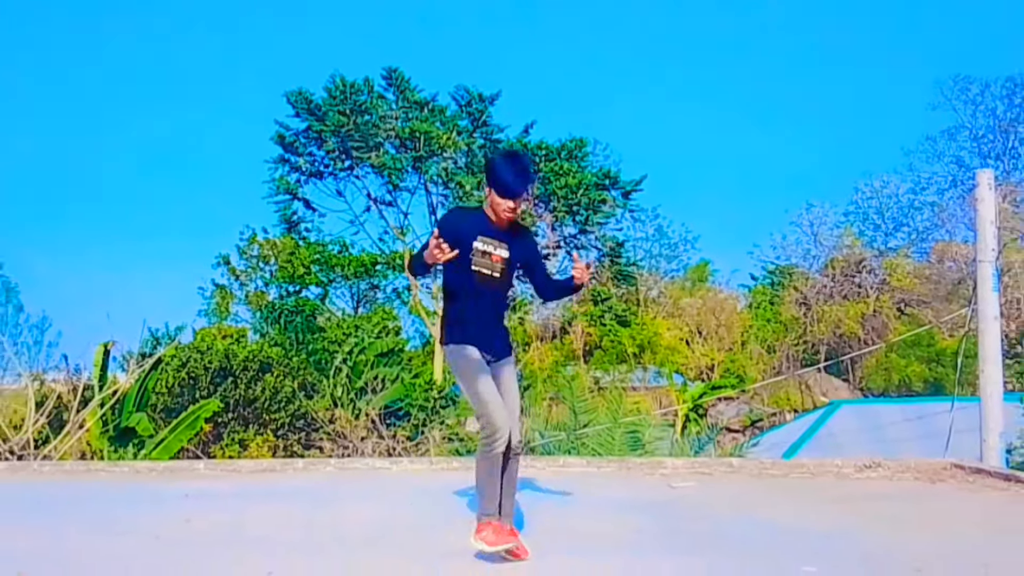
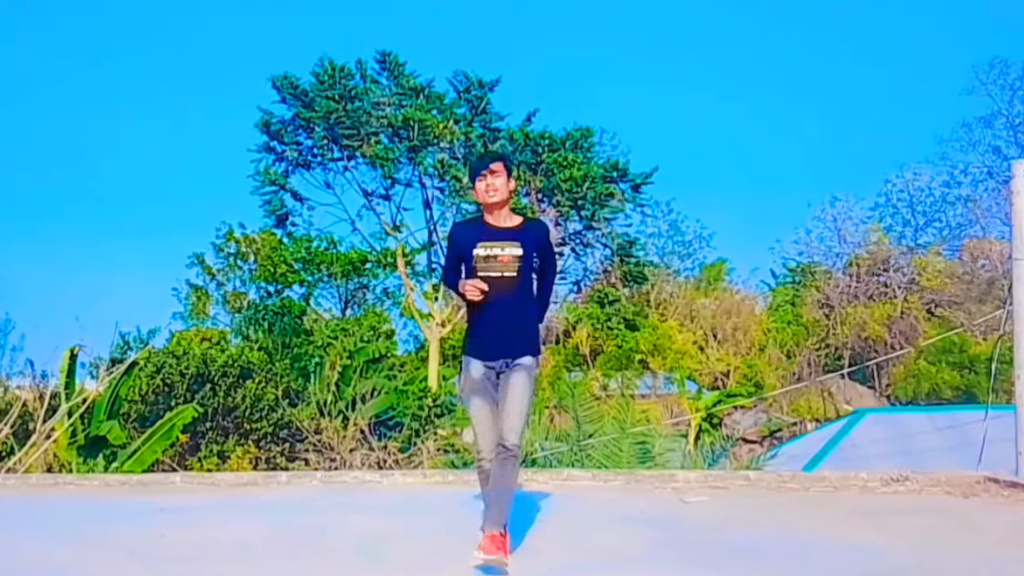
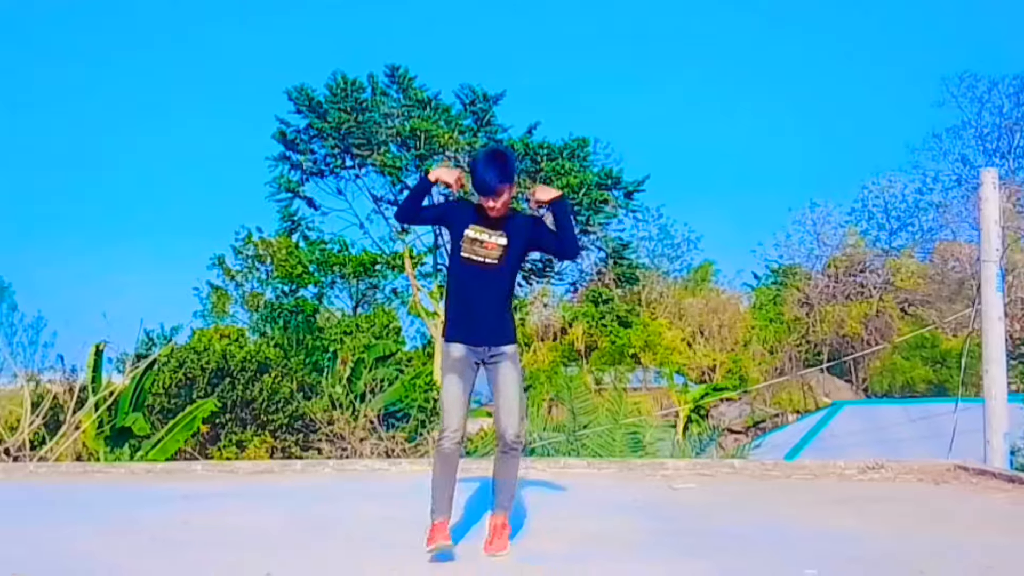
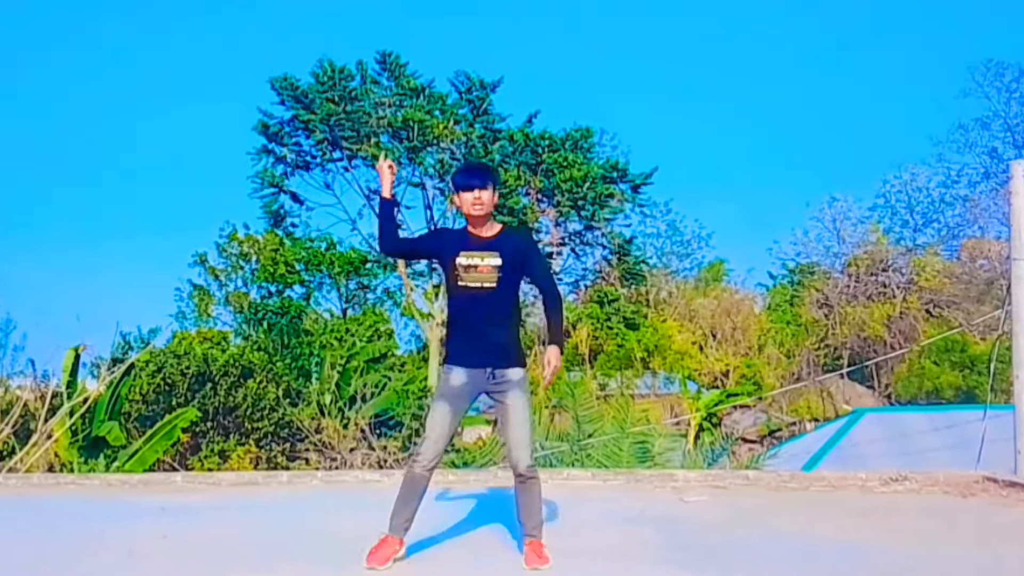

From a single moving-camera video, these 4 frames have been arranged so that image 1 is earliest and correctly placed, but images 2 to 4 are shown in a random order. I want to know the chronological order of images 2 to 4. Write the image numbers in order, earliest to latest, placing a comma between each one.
4, 3, 2
